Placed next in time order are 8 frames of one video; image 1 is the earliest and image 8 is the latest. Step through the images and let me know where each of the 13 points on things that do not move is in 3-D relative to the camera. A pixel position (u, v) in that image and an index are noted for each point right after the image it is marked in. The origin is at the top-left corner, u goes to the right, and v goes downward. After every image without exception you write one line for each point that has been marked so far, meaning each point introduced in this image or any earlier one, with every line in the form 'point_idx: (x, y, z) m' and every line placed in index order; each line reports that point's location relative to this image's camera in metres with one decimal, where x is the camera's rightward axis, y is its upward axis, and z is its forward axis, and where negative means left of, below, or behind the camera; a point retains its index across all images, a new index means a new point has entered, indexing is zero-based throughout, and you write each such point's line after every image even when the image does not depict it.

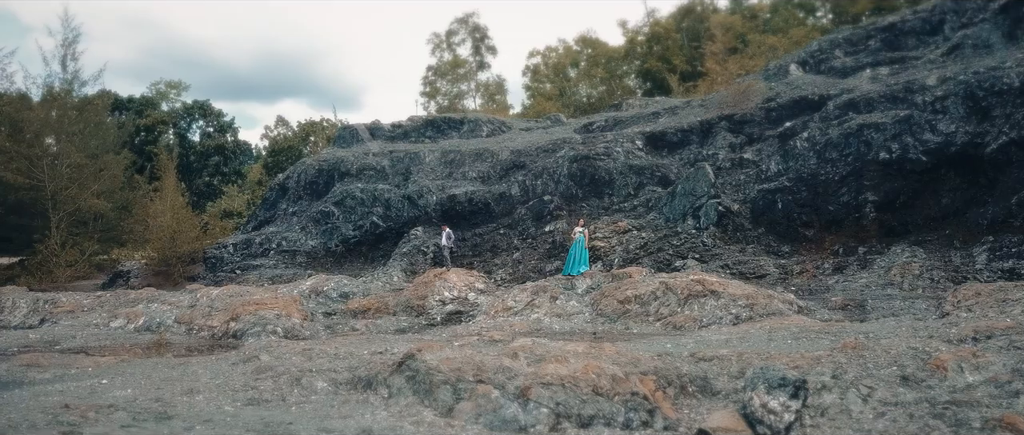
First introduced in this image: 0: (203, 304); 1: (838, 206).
0: (-5.8, -1.6, +18.4) m
1: (+6.0, +0.2, +17.9) m
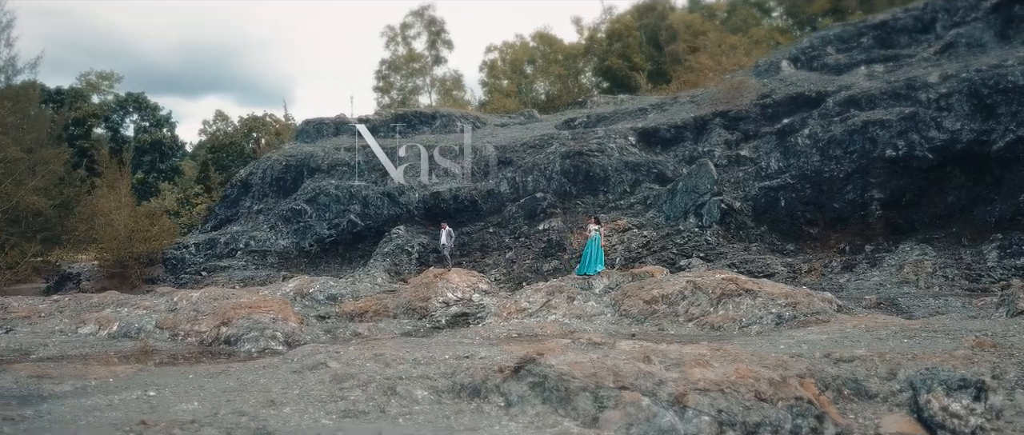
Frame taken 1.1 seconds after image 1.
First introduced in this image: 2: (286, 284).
0: (-5.7, -1.6, +17.1) m
1: (+6.0, +0.2, +17.8) m
2: (-4.4, -1.3, +19.3) m
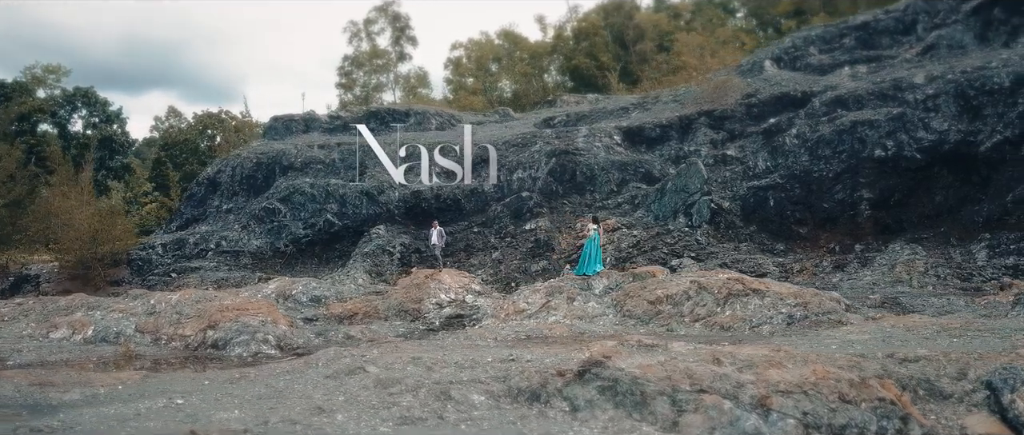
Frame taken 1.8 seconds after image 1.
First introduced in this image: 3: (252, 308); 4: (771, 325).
0: (-5.8, -1.6, +16.4) m
1: (+5.9, +0.3, +17.9) m
2: (-4.7, -1.3, +18.7) m
3: (-4.2, -1.5, +15.9) m
4: (+3.4, -1.4, +13.1) m
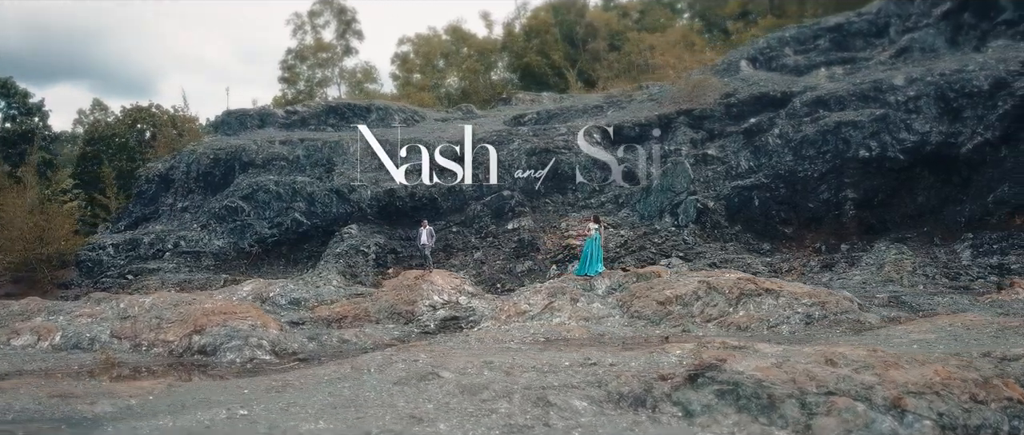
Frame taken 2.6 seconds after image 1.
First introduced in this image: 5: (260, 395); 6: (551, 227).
0: (-5.8, -1.5, +15.4) m
1: (+5.6, +0.3, +18.0) m
2: (-4.9, -1.3, +17.8) m
3: (-4.1, -1.4, +15.1) m
4: (+3.7, -1.4, +13.0) m
5: (-2.3, -1.6, +8.9) m
6: (+0.8, -0.2, +18.9) m
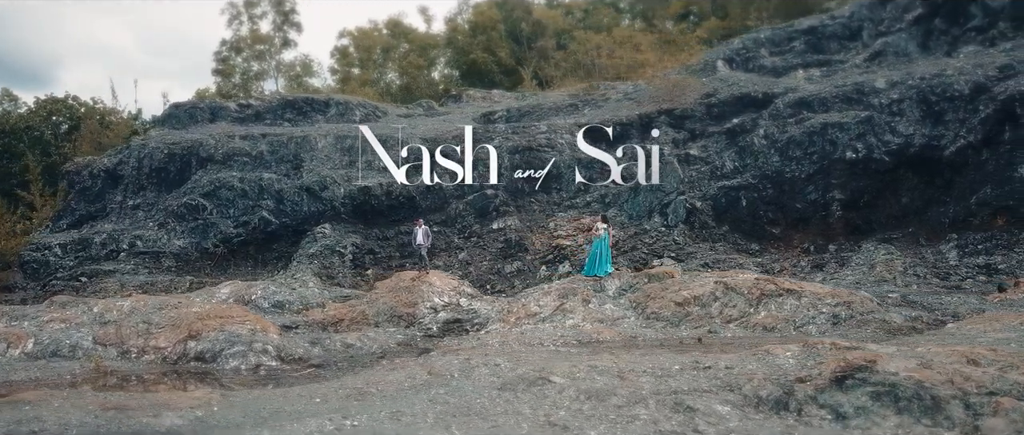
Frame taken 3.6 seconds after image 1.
0: (-5.7, -1.5, +14.3) m
1: (+5.4, +0.3, +18.2) m
2: (-5.0, -1.2, +16.8) m
3: (-4.0, -1.4, +14.1) m
4: (+4.0, -1.4, +13.0) m
5: (-1.4, -1.5, +8.2) m
6: (+0.5, -0.2, +18.5) m
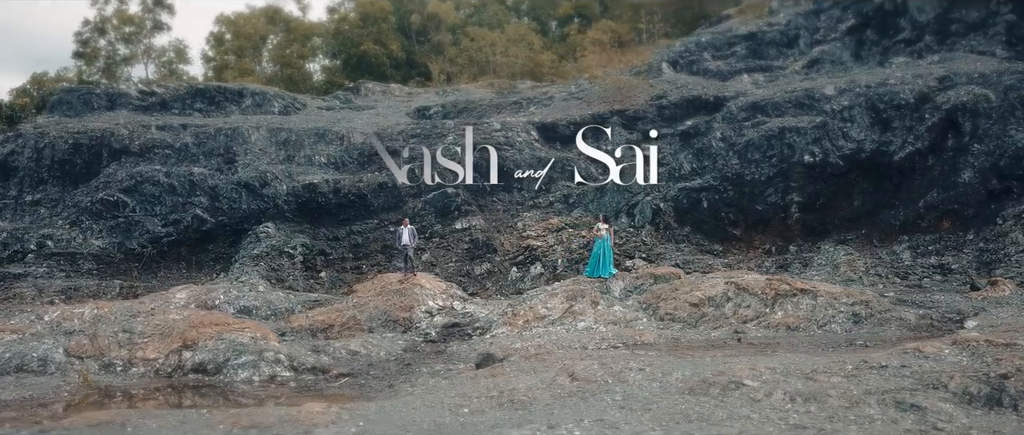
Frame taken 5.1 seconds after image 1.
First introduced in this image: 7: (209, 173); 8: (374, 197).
0: (-5.4, -1.4, +12.6) m
1: (+4.8, +0.2, +18.5) m
2: (-5.2, -1.2, +15.1) m
3: (-3.7, -1.4, +12.8) m
4: (+4.4, -1.4, +13.2) m
5: (-0.1, -1.5, +7.4) m
6: (-0.1, -0.2, +18.0) m
7: (-5.8, +0.8, +18.8) m
8: (-2.6, +0.4, +18.7) m
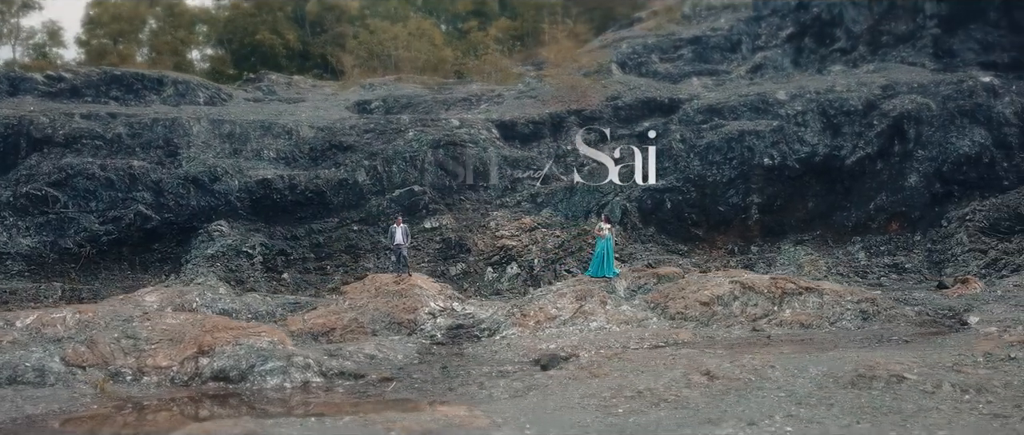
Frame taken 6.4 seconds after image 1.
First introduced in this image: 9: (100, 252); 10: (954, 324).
0: (-4.9, -1.4, +11.3) m
1: (+4.1, +0.2, +18.8) m
2: (-5.2, -1.1, +13.8) m
3: (-3.3, -1.3, +11.7) m
4: (+4.6, -1.4, +13.5) m
5: (+1.2, -1.4, +7.1) m
6: (-0.6, -0.1, +17.4) m
7: (-6.3, +0.9, +17.3) m
8: (-3.2, +0.4, +17.8) m
9: (-6.8, -0.6, +16.4) m
10: (+5.9, -1.4, +13.0) m
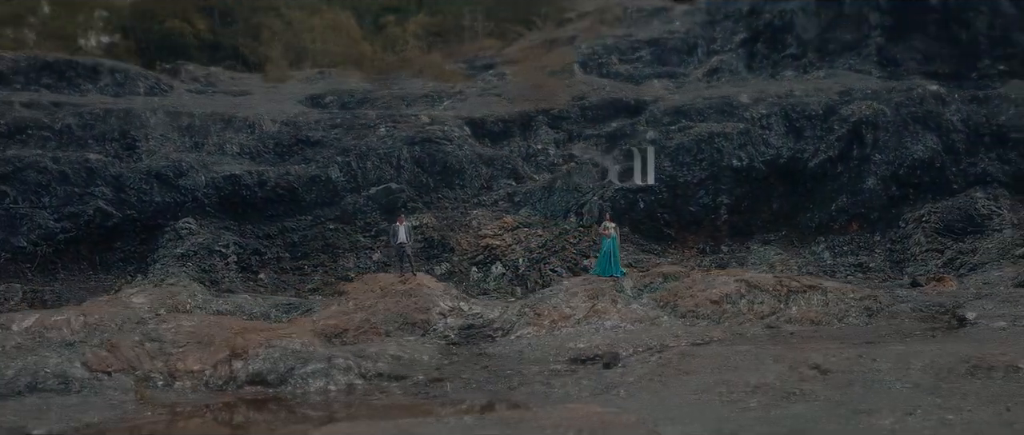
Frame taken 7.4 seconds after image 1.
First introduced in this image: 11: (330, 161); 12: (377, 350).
0: (-4.4, -1.3, +10.4) m
1: (+3.6, +0.2, +19.0) m
2: (-5.0, -1.1, +12.8) m
3: (-2.8, -1.2, +11.0) m
4: (+4.8, -1.4, +13.8) m
5: (+2.2, -1.3, +7.0) m
6: (-0.9, -0.1, +17.0) m
7: (-6.6, +1.0, +16.2) m
8: (-3.6, +0.5, +17.0) m
9: (-6.9, -0.5, +15.2) m
10: (+6.1, -1.4, +13.5) m
11: (-3.3, +1.0, +17.8) m
12: (-1.6, -1.6, +11.9) m
